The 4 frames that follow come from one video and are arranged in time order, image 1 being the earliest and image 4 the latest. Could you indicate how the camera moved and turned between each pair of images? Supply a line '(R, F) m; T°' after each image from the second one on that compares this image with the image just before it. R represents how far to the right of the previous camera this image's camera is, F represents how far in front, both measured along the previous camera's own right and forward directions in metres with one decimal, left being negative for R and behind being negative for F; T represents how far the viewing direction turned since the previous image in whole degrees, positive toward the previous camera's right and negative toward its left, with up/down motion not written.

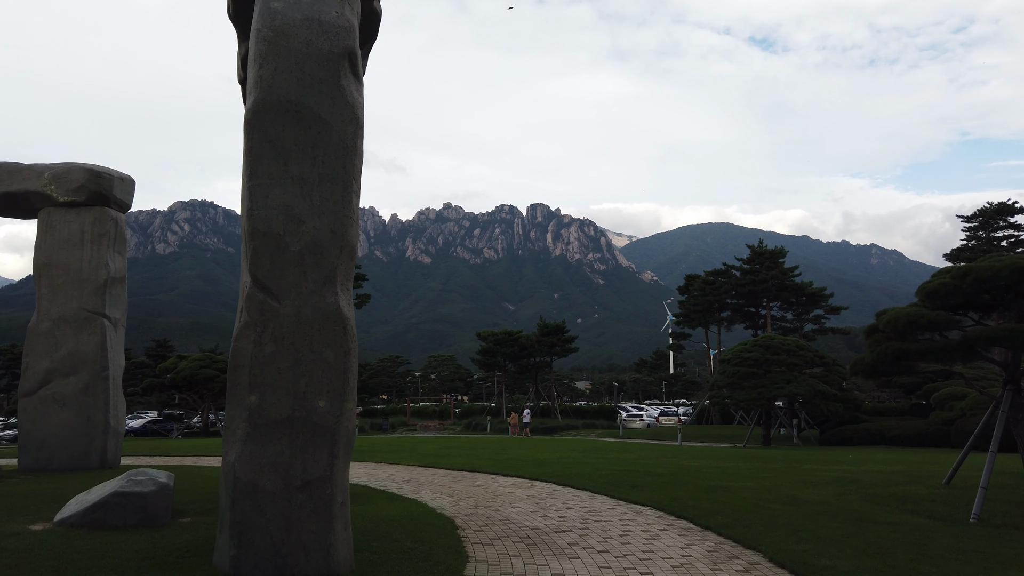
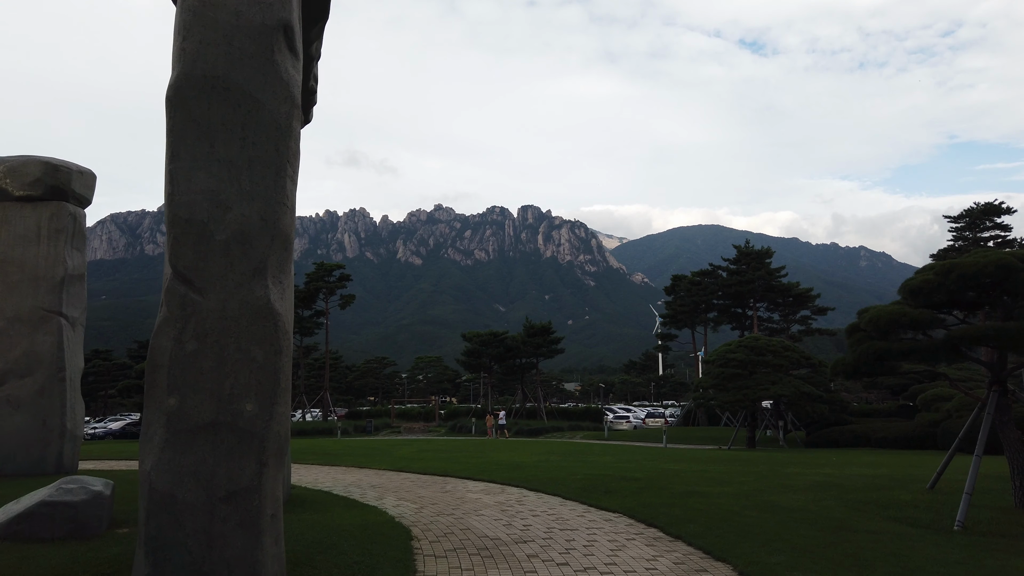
(+0.4, +0.5) m; +1°
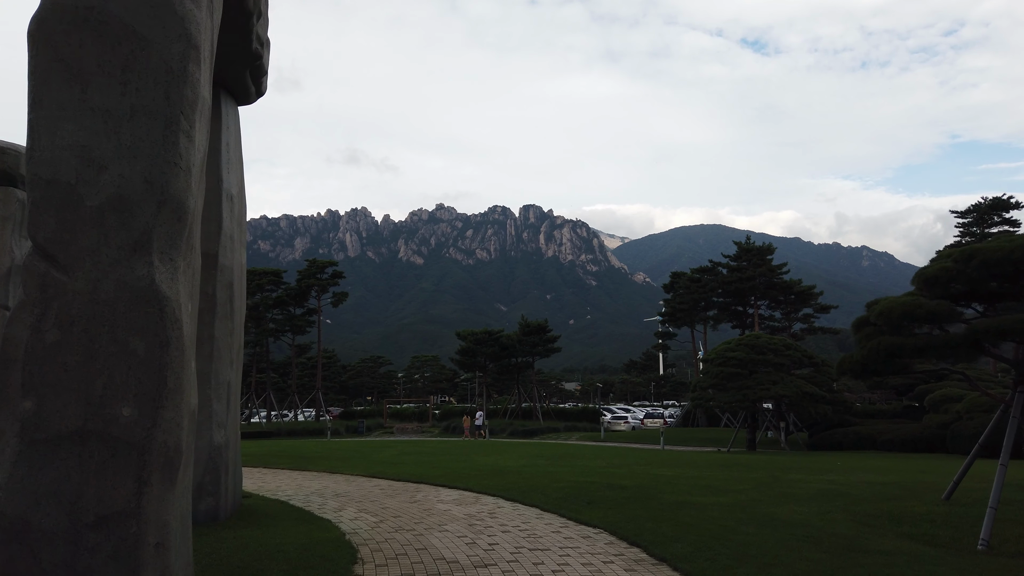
(+0.4, +1.1) m; 0°
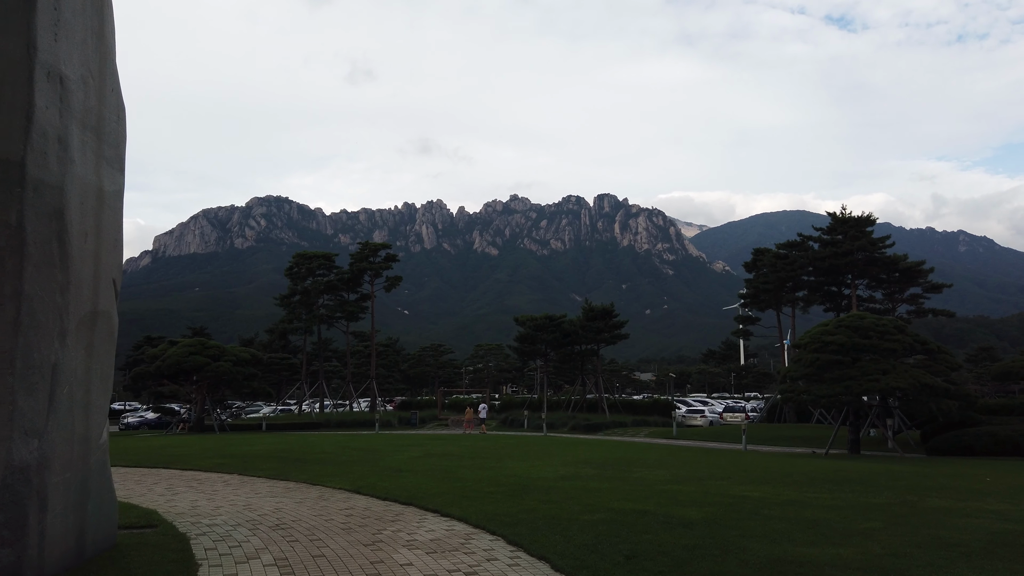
(+0.8, +3.7) m; -6°
